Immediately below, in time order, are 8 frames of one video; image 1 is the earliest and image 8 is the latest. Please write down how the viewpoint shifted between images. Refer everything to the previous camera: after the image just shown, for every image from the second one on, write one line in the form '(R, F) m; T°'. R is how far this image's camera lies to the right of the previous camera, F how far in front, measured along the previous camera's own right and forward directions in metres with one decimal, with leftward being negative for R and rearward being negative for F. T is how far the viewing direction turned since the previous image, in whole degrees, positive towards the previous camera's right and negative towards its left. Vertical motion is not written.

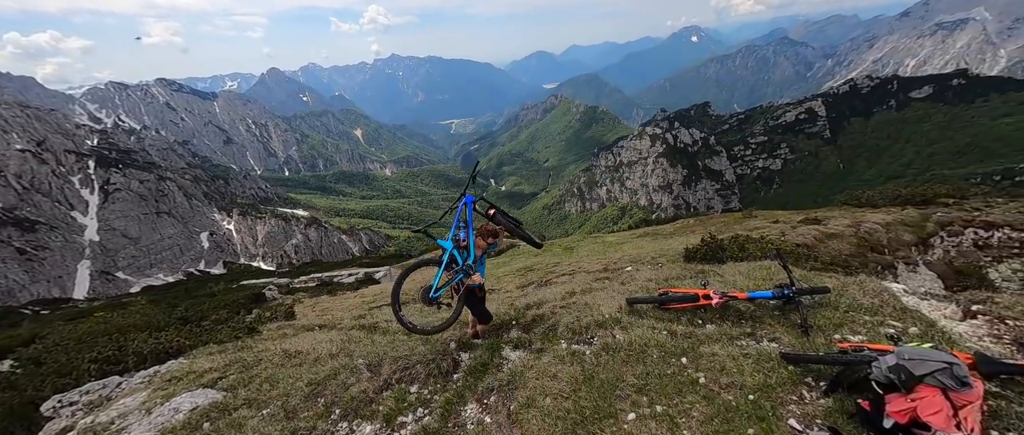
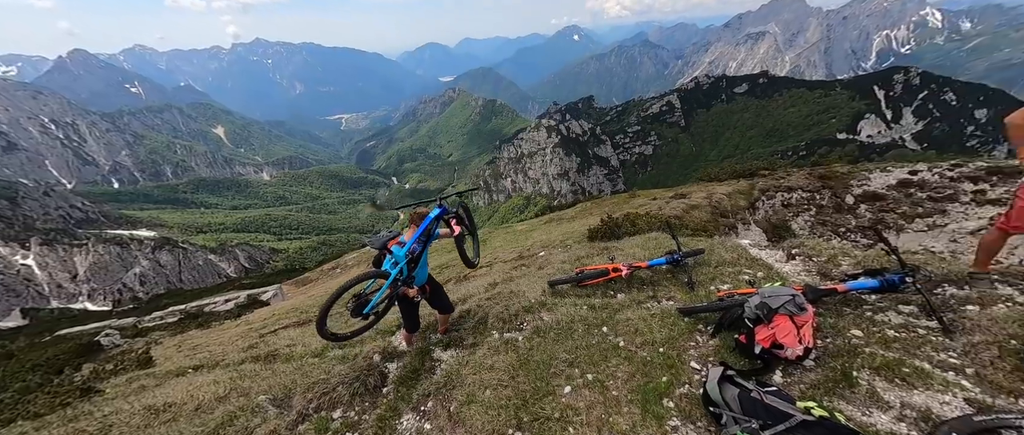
(-3.4, +0.3) m; +15°
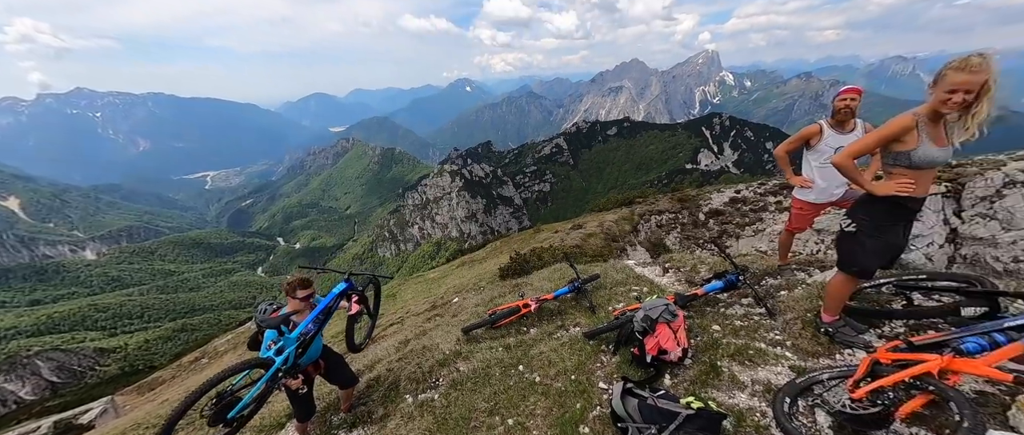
(+0.2, -0.4) m; +15°
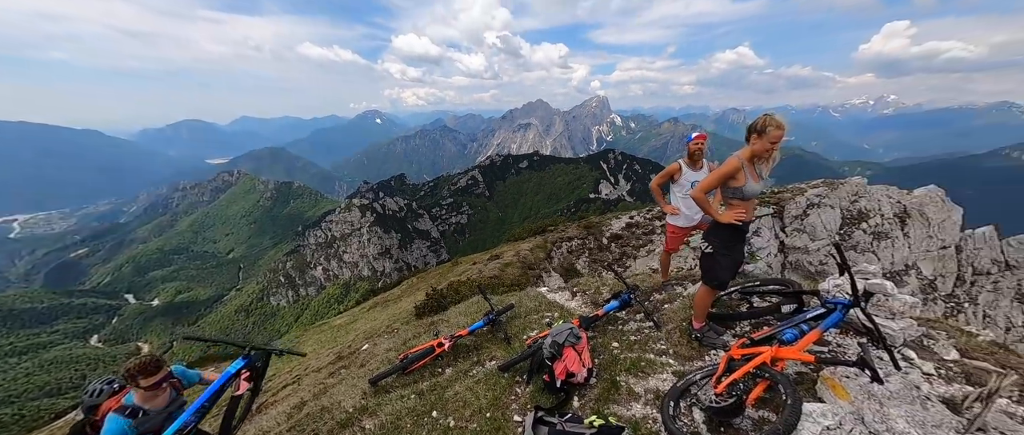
(+0.3, -0.3) m; +13°
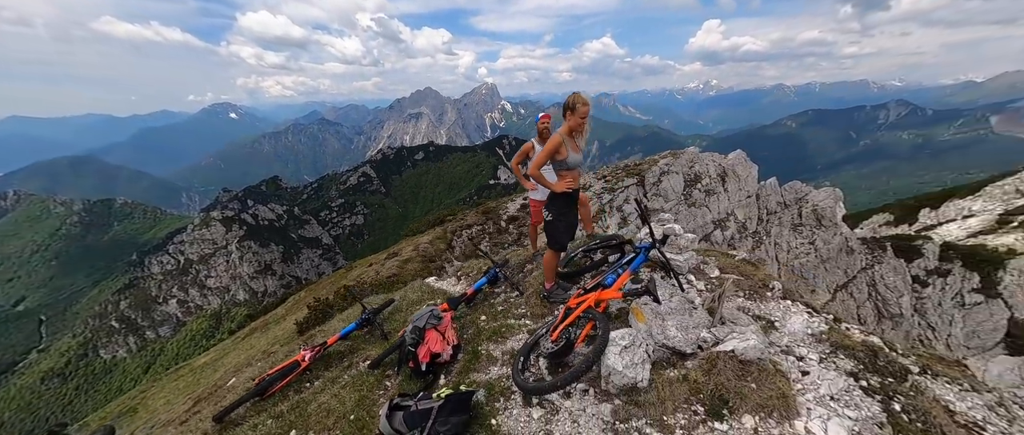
(+1.2, -0.6) m; +15°
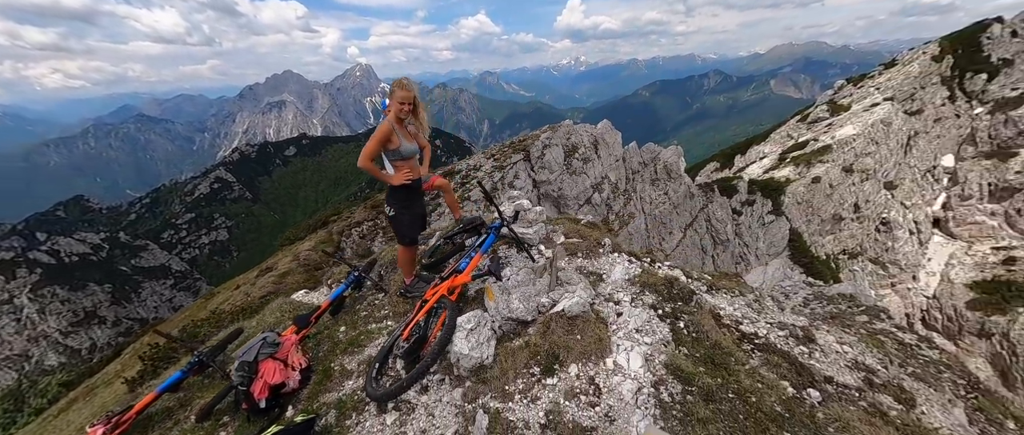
(+1.2, -0.2) m; +15°
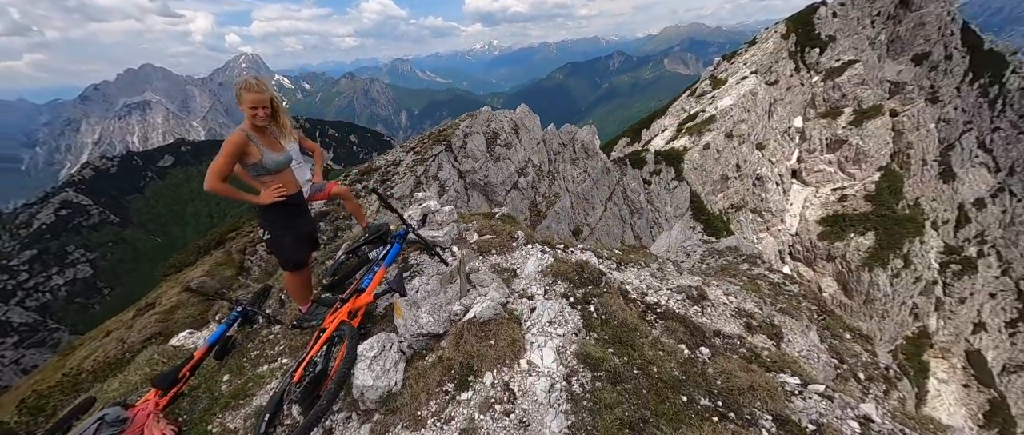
(+0.6, +0.2) m; +11°
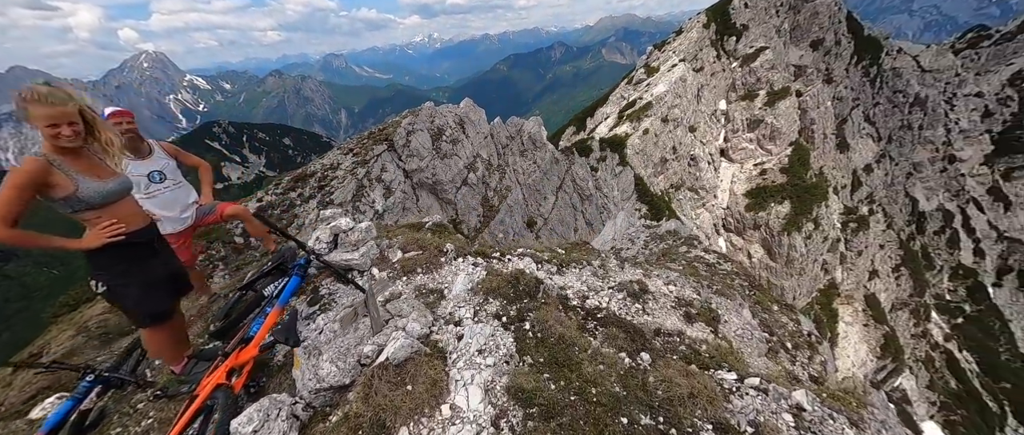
(+0.7, +0.8) m; +7°
